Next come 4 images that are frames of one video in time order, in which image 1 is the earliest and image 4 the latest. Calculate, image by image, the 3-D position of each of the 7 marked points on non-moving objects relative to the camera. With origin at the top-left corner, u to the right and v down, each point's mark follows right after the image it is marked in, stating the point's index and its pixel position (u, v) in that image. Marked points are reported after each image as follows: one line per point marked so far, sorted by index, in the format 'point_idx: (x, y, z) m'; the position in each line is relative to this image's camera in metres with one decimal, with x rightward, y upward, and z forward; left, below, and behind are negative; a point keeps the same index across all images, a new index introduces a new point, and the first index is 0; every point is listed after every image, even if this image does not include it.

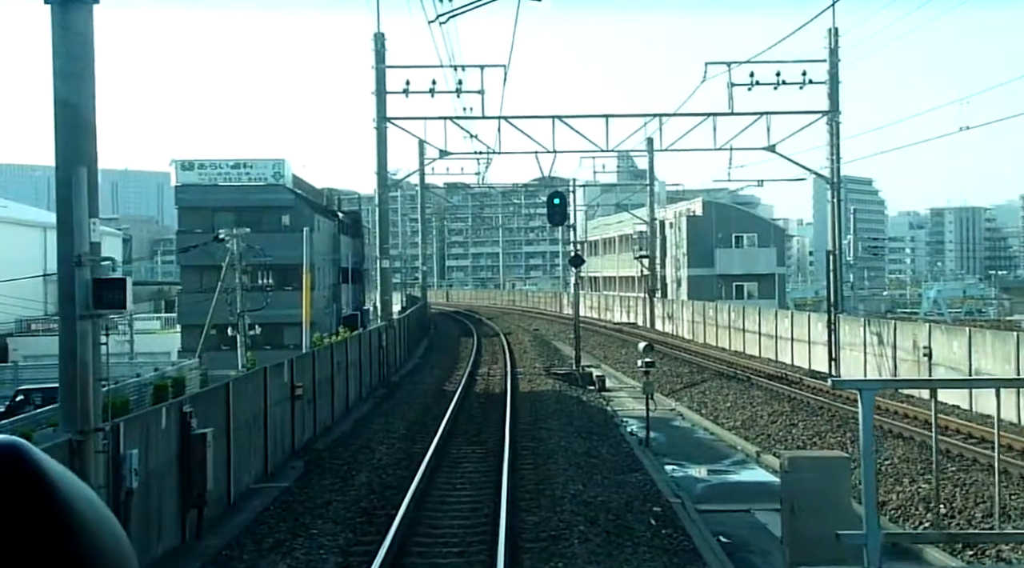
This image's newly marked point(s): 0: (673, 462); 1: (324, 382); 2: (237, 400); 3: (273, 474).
0: (+2.0, -2.3, +15.1) m
1: (-2.7, -1.4, +16.9) m
2: (-2.7, -1.2, +11.8) m
3: (-2.6, -2.1, +13.0) m
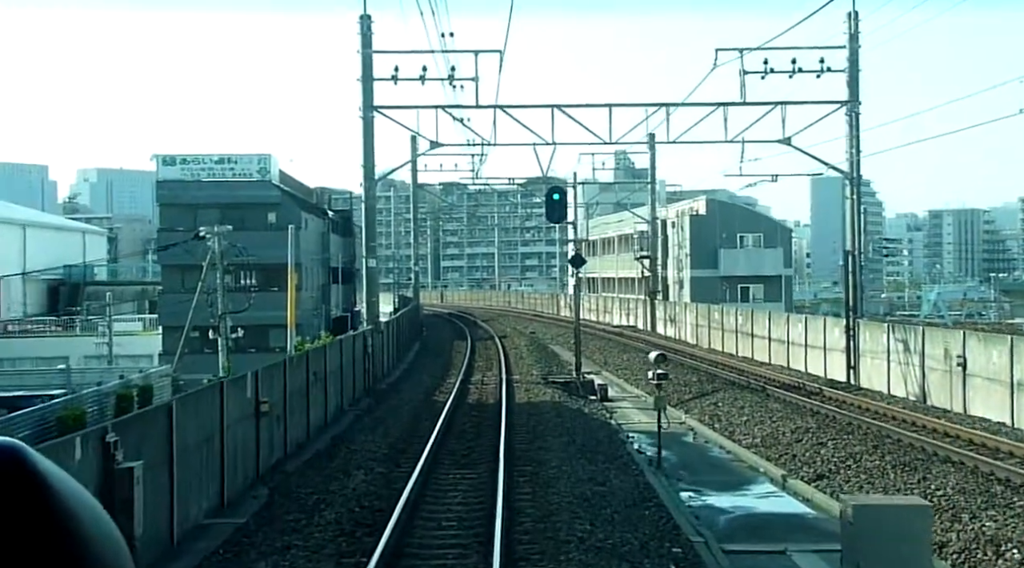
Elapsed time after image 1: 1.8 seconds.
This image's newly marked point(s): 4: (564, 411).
0: (+2.0, -2.3, +13.3) m
1: (-2.7, -1.4, +15.1) m
2: (-2.8, -1.2, +10.1) m
3: (-2.7, -2.1, +11.2) m
4: (+0.8, -2.0, +18.7) m
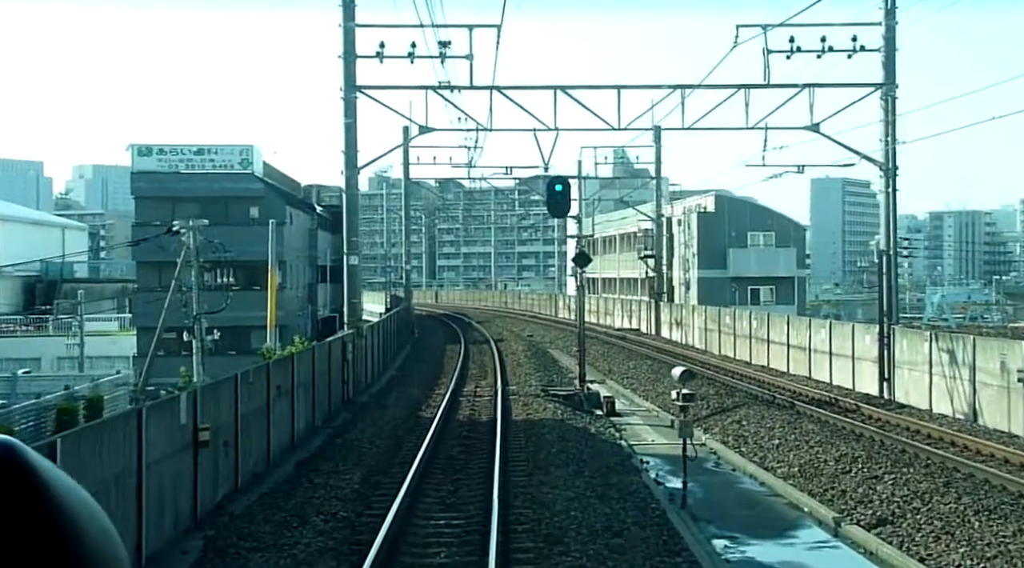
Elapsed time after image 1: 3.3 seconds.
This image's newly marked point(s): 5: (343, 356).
0: (+2.0, -2.3, +11.0) m
1: (-2.8, -1.4, +12.8) m
2: (-2.8, -1.2, +7.7) m
3: (-2.7, -2.1, +8.8) m
4: (+0.8, -2.0, +16.3) m
5: (-2.8, -1.2, +19.6) m
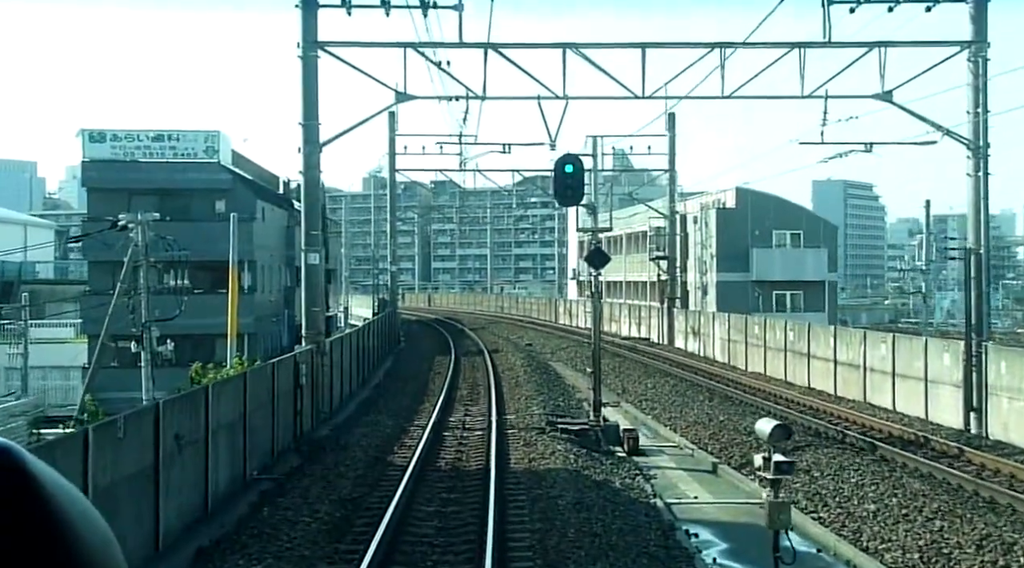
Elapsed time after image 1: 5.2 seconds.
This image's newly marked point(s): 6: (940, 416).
0: (+2.0, -2.4, +6.8) m
1: (-2.8, -1.4, +8.6) m
2: (-2.8, -1.2, +3.6) m
3: (-2.7, -2.1, +4.7) m
4: (+0.8, -2.1, +12.2) m
5: (-2.8, -1.2, +15.4) m
6: (+6.6, -2.0, +18.3) m
